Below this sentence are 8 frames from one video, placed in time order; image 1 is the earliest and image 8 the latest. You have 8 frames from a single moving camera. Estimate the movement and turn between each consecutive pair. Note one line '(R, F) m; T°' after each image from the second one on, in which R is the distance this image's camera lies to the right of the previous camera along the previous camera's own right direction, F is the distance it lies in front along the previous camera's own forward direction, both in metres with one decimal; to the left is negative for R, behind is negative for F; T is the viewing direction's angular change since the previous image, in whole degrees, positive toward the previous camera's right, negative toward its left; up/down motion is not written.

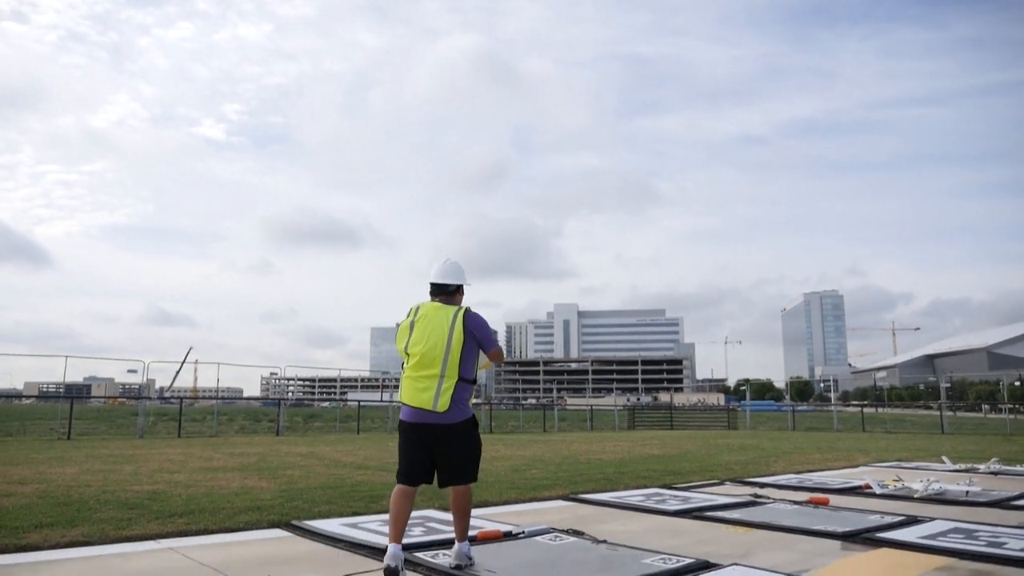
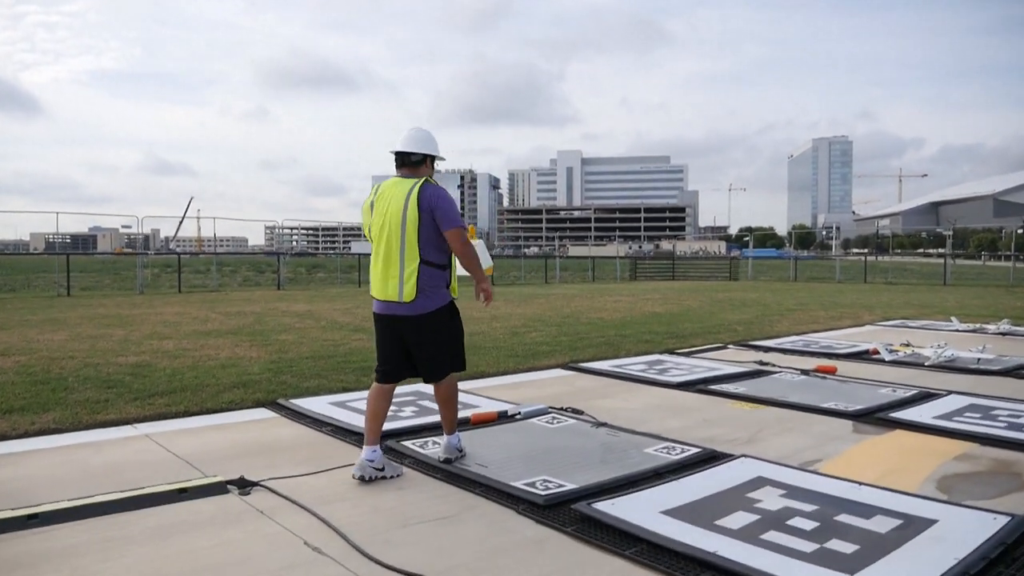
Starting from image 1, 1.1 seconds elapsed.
(+0.1, +0.6) m; 0°
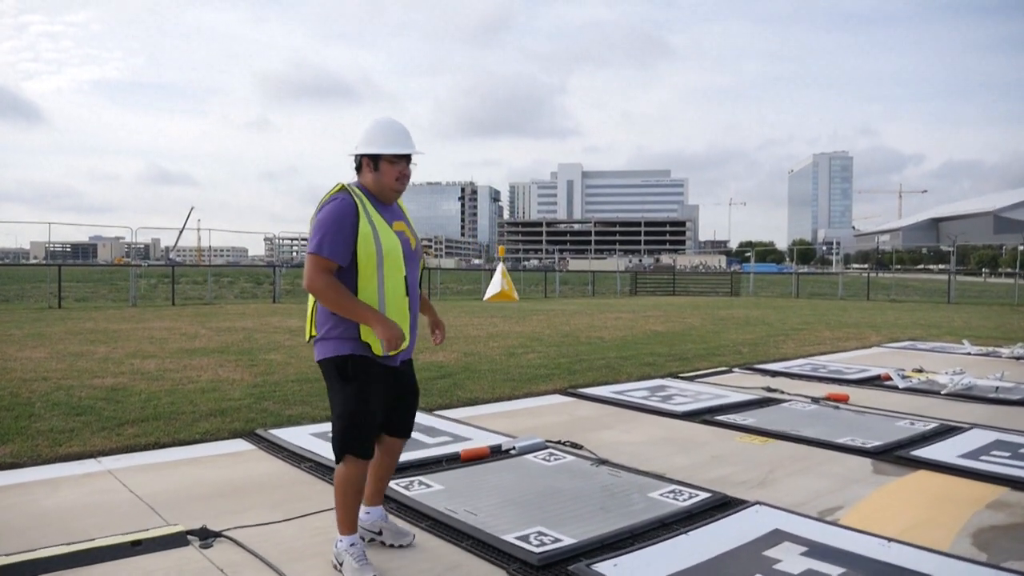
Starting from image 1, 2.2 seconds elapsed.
(0.0, +0.4) m; 0°
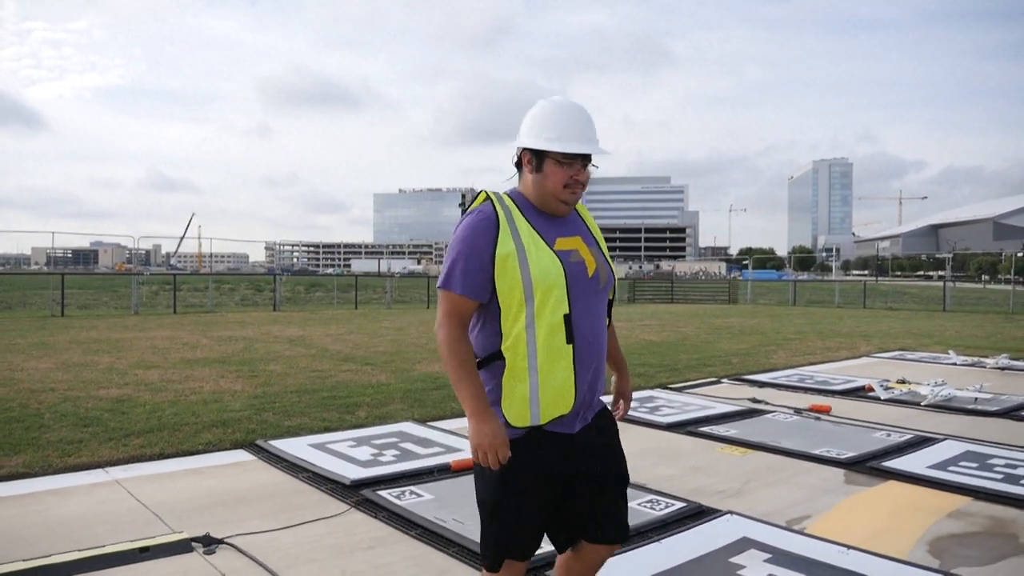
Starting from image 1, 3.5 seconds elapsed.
(+0.1, -0.2) m; 0°
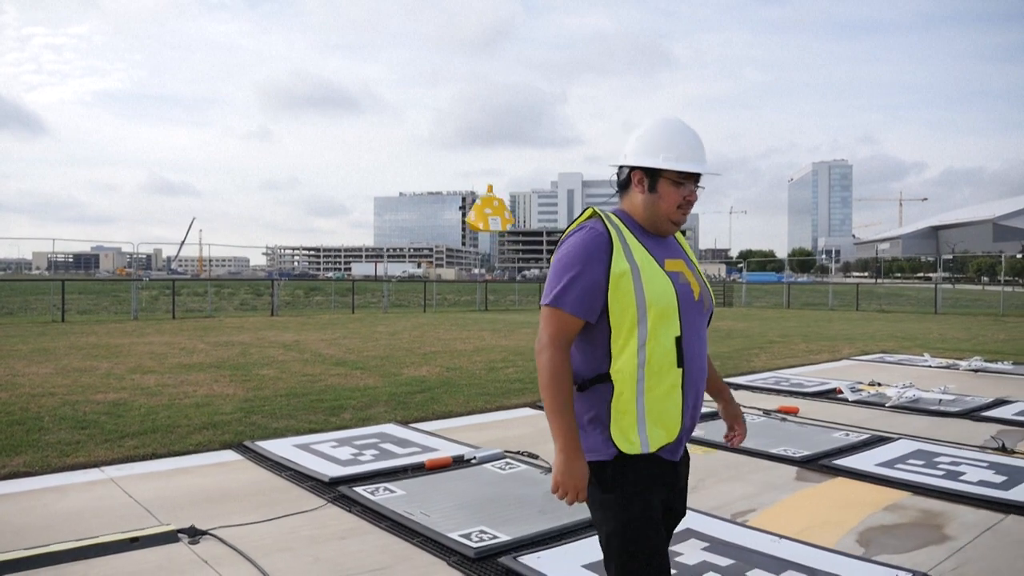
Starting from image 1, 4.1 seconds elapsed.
(+0.2, -0.3) m; 0°
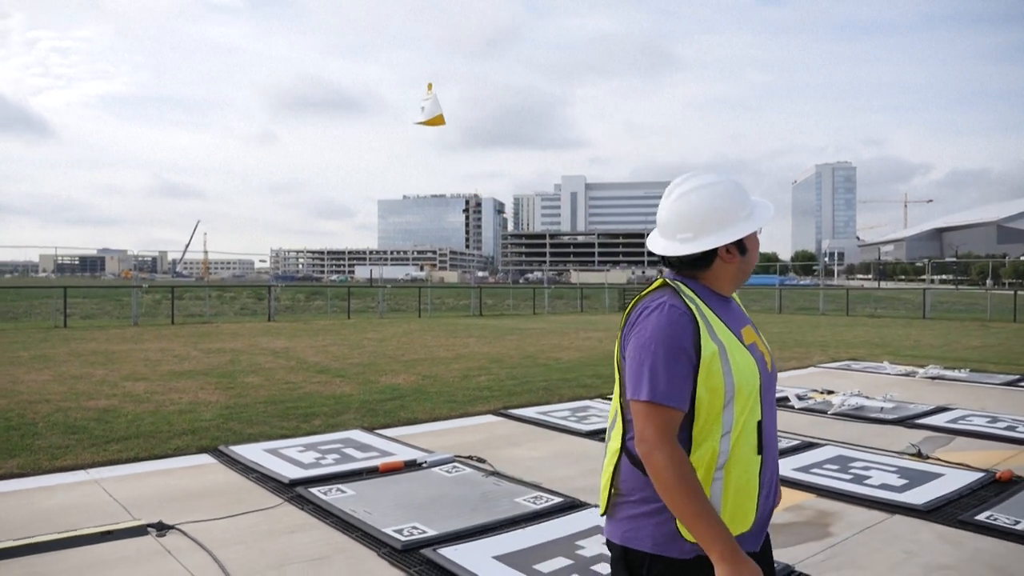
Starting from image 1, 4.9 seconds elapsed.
(+0.5, -0.6) m; 0°
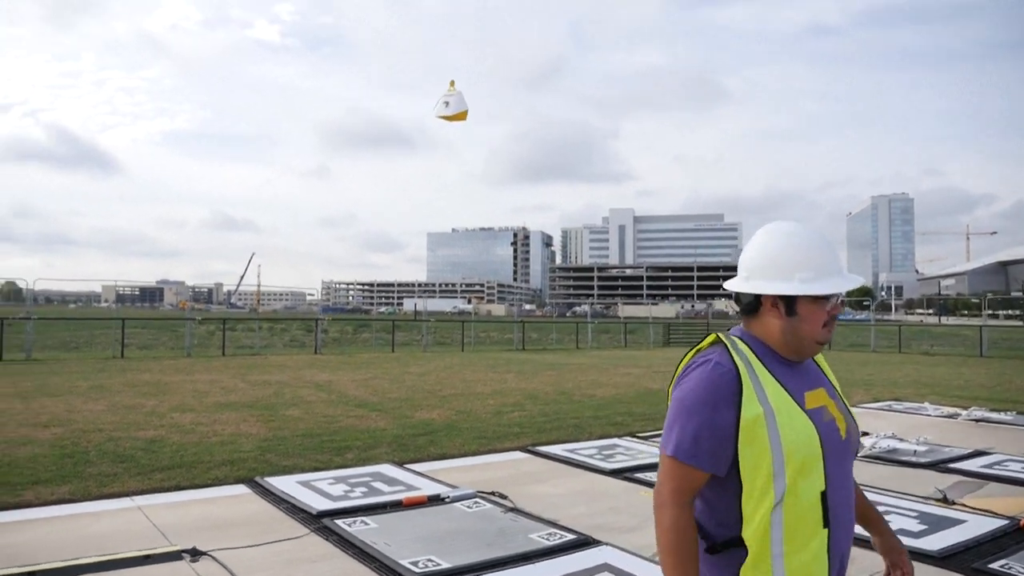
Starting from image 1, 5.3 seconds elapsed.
(+0.2, -0.2) m; -4°
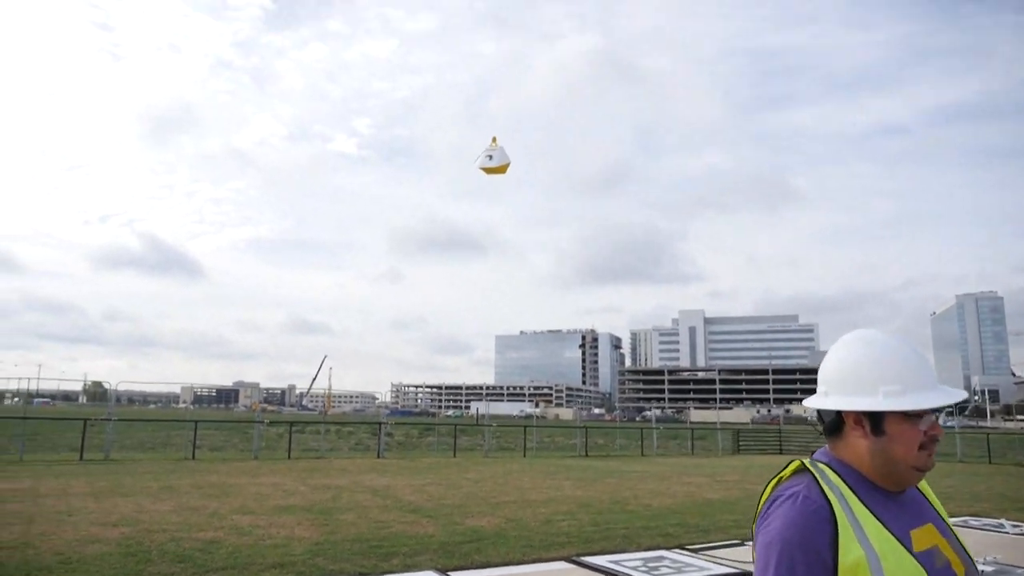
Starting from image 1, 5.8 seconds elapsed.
(+0.3, -0.3) m; -5°
